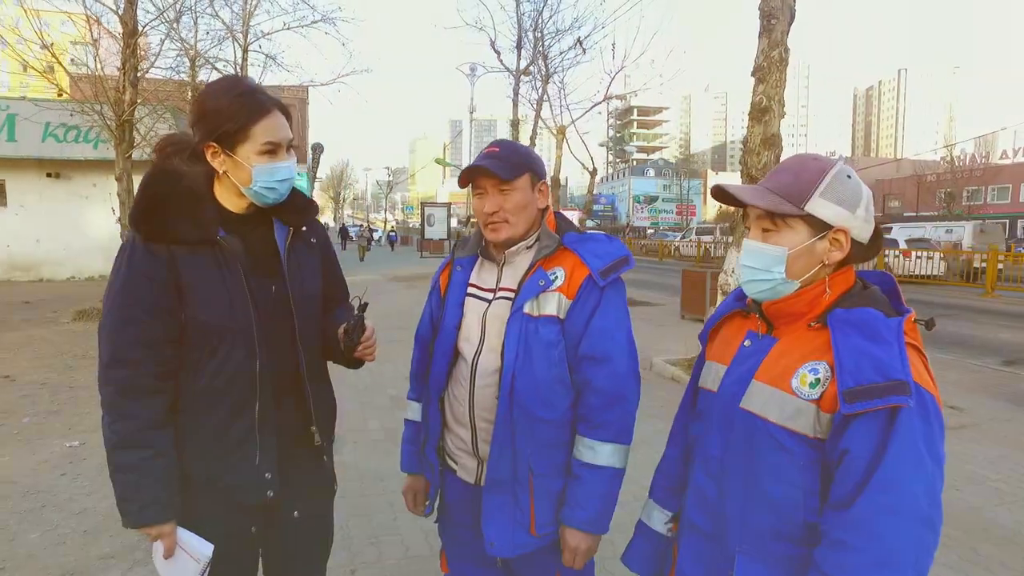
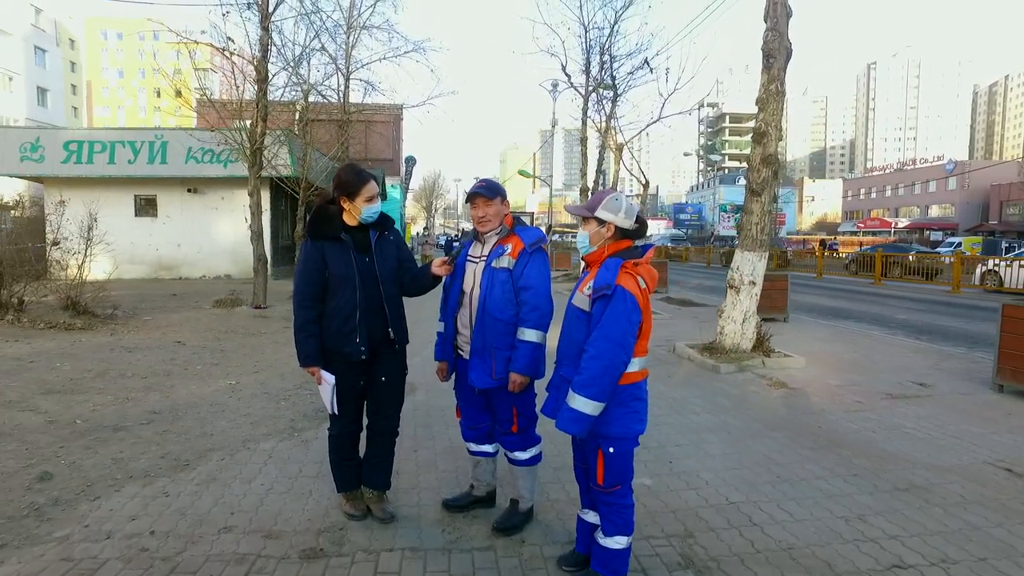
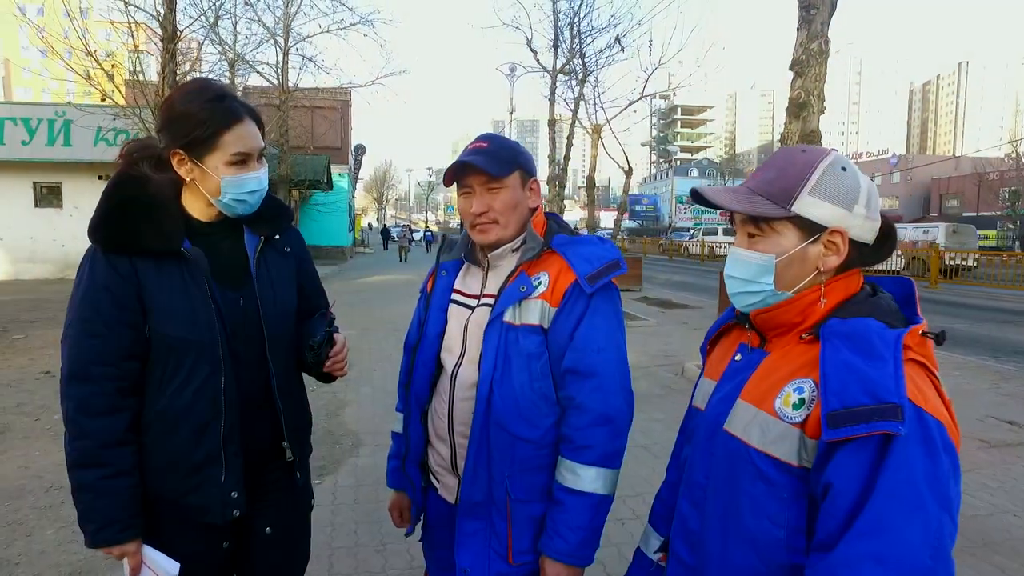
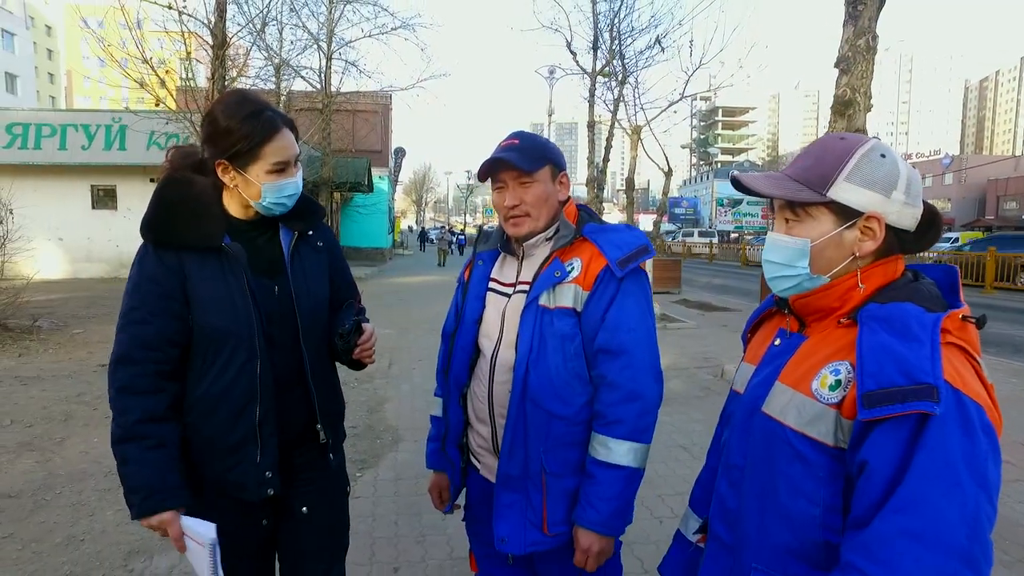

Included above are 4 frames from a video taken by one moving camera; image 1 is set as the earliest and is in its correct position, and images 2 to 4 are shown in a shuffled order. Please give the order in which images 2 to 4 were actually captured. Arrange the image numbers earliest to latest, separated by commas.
3, 4, 2
